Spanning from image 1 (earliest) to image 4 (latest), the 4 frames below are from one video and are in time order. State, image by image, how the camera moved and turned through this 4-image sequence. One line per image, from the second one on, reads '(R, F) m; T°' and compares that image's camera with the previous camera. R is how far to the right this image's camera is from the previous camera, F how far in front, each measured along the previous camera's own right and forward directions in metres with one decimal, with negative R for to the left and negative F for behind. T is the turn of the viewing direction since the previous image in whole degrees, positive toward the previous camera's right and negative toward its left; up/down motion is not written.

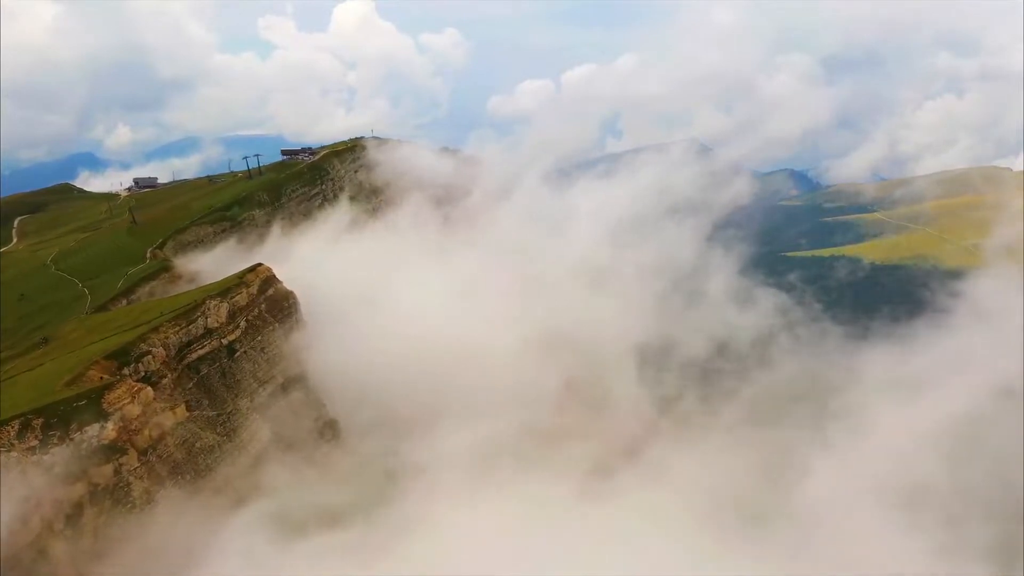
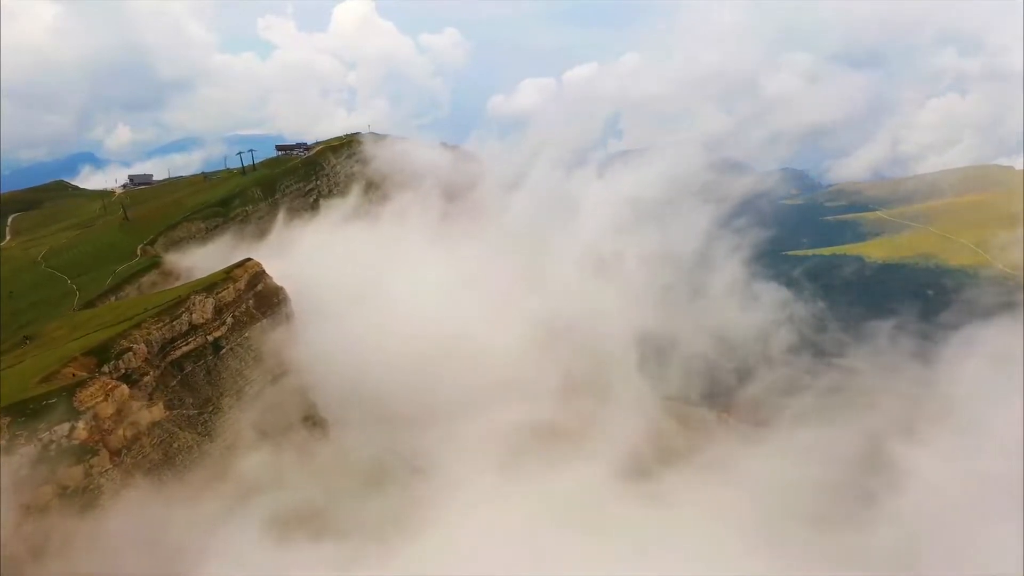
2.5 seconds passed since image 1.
(+0.3, +1.4) m; 0°
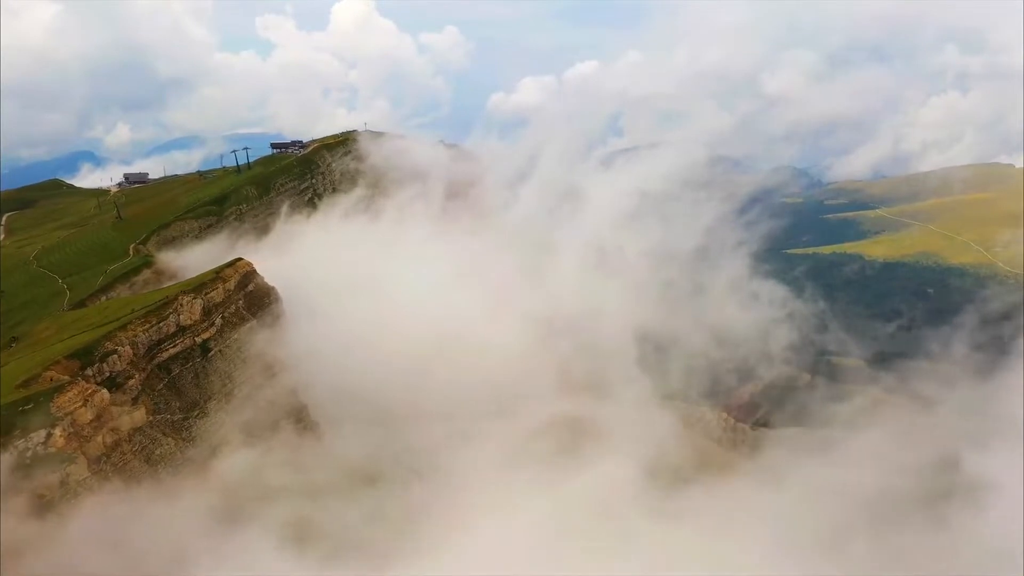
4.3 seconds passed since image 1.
(+0.3, +0.9) m; 0°
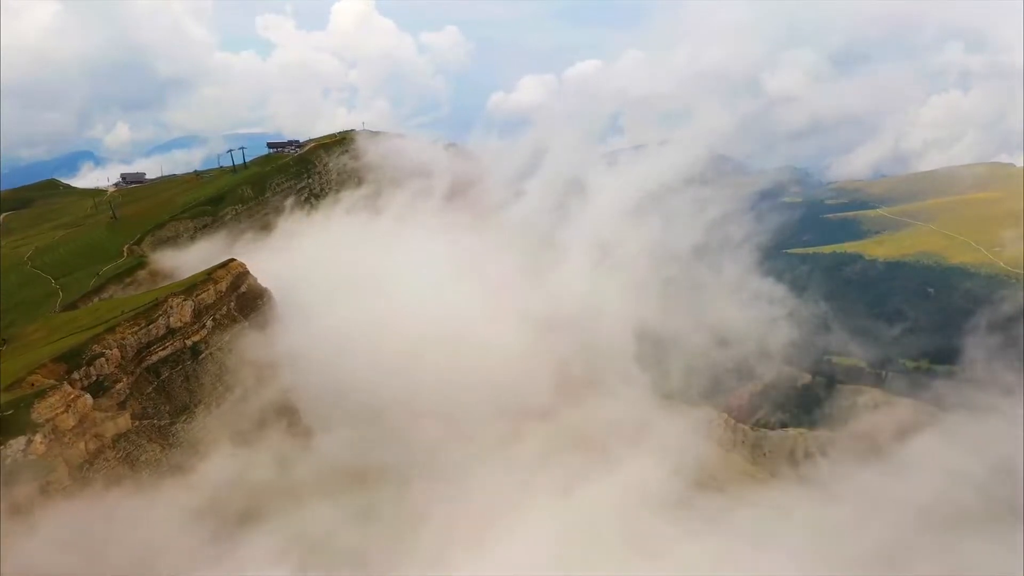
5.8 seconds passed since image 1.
(+0.2, +0.7) m; 0°
